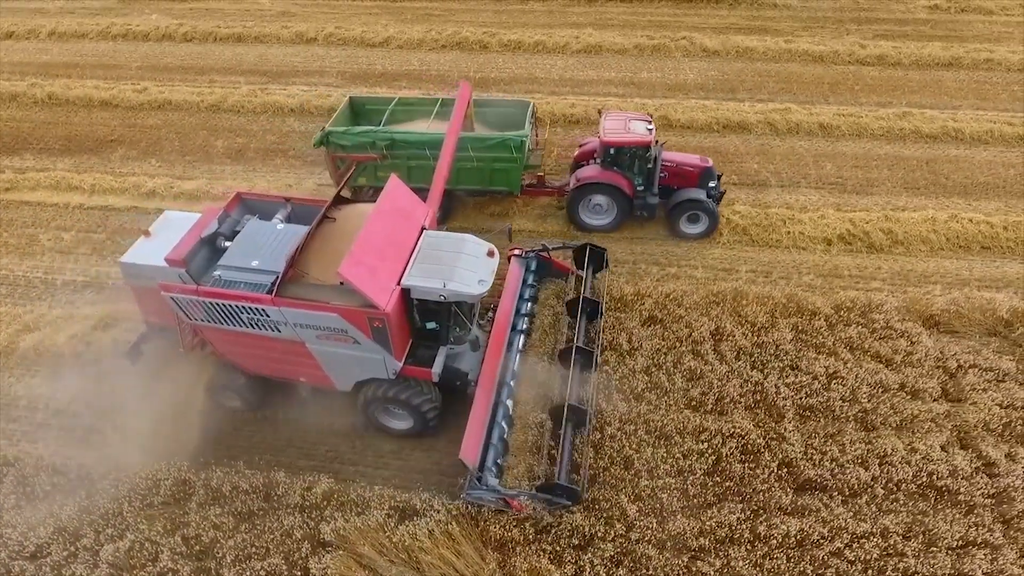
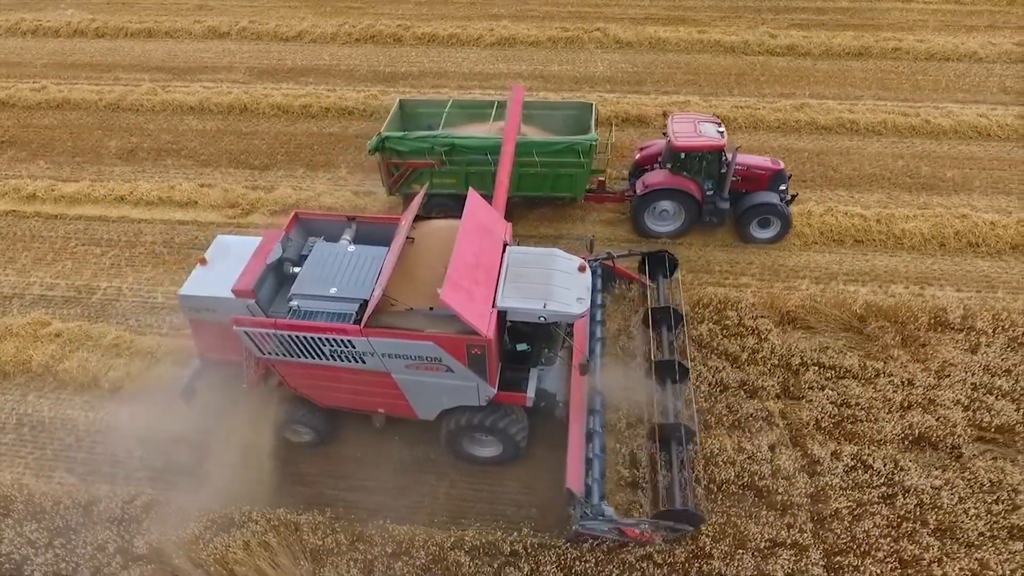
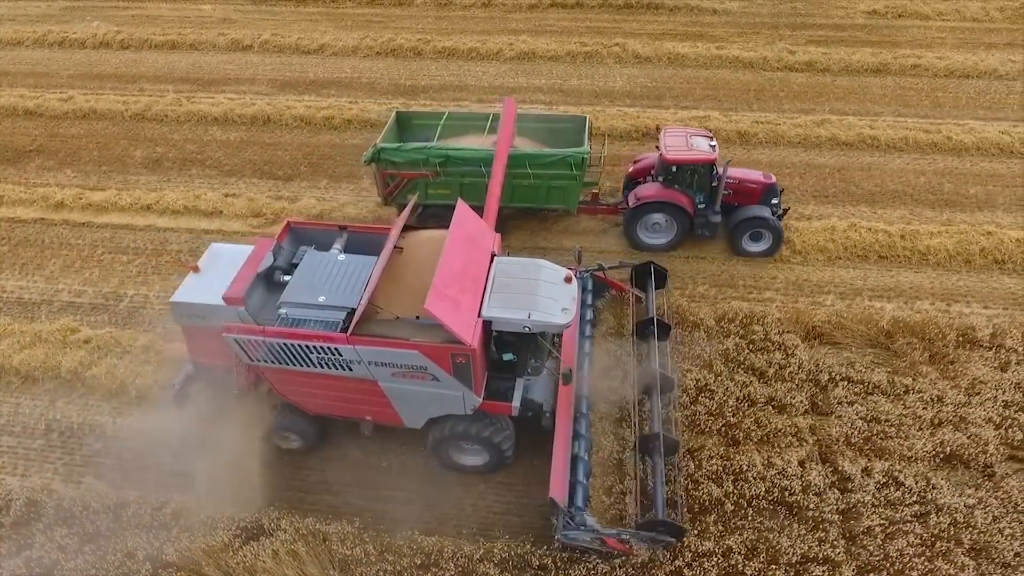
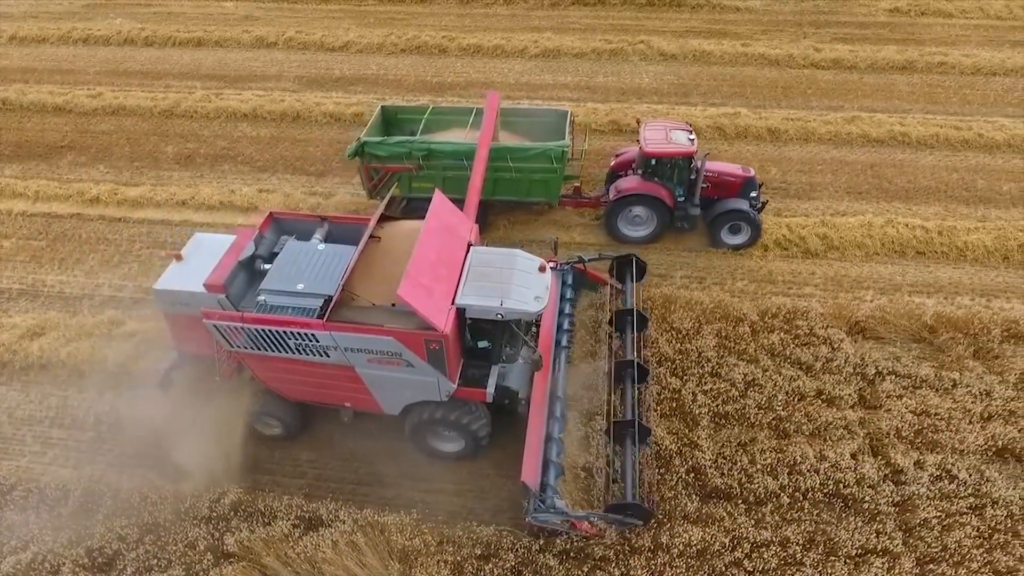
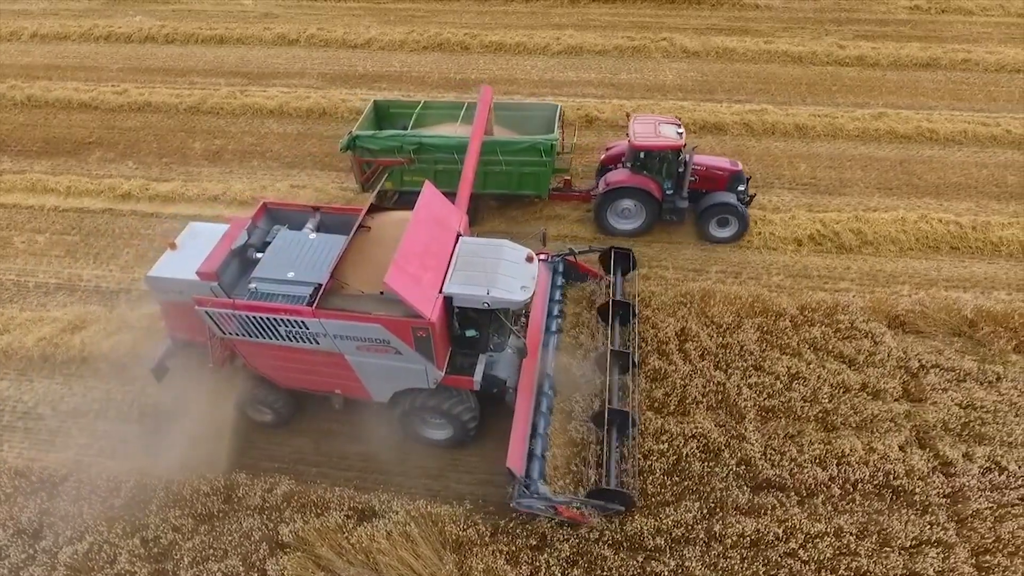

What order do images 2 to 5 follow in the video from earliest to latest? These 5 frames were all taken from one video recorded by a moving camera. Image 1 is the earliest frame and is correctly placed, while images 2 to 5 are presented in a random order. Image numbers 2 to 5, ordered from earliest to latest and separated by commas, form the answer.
5, 4, 3, 2
